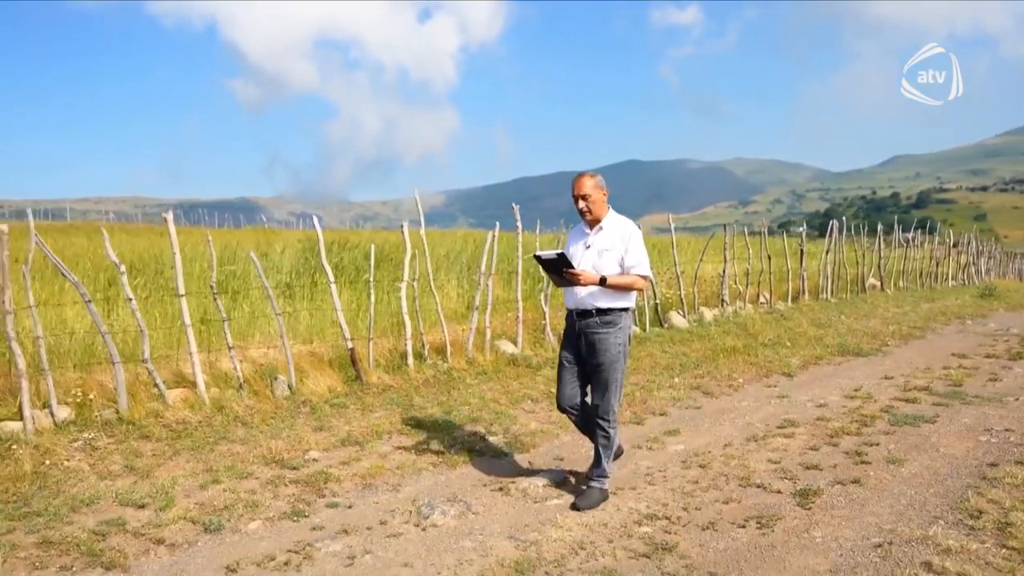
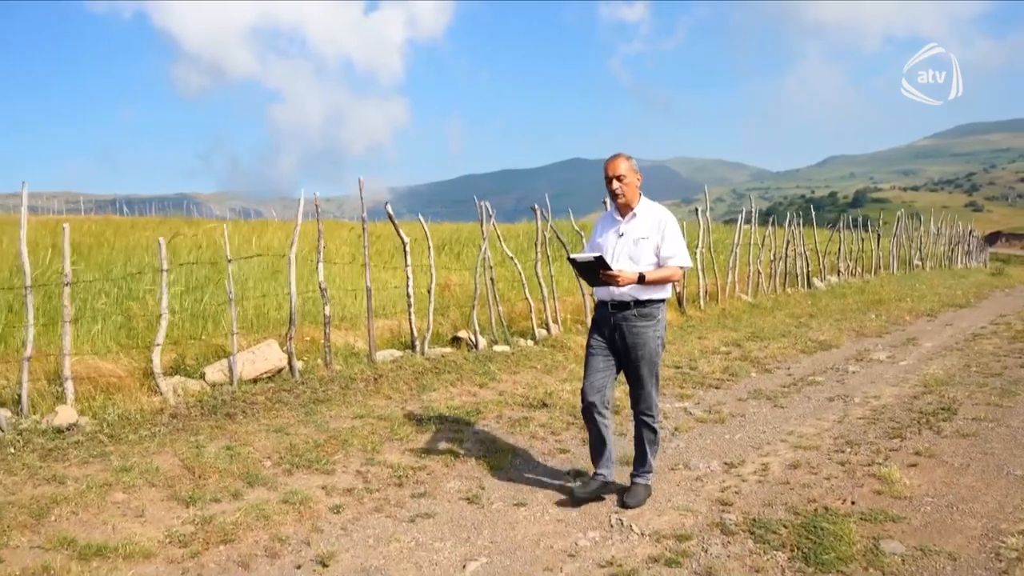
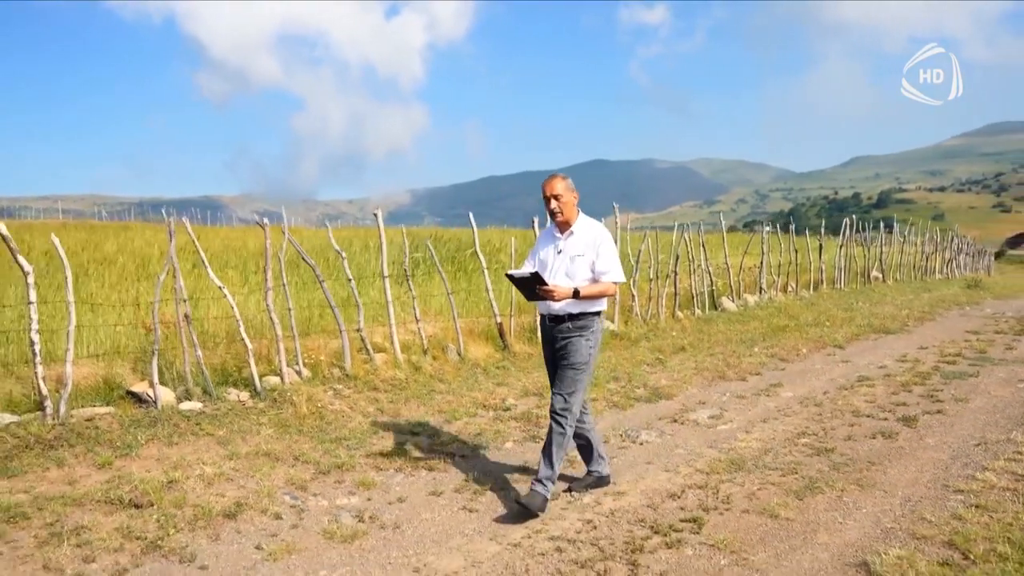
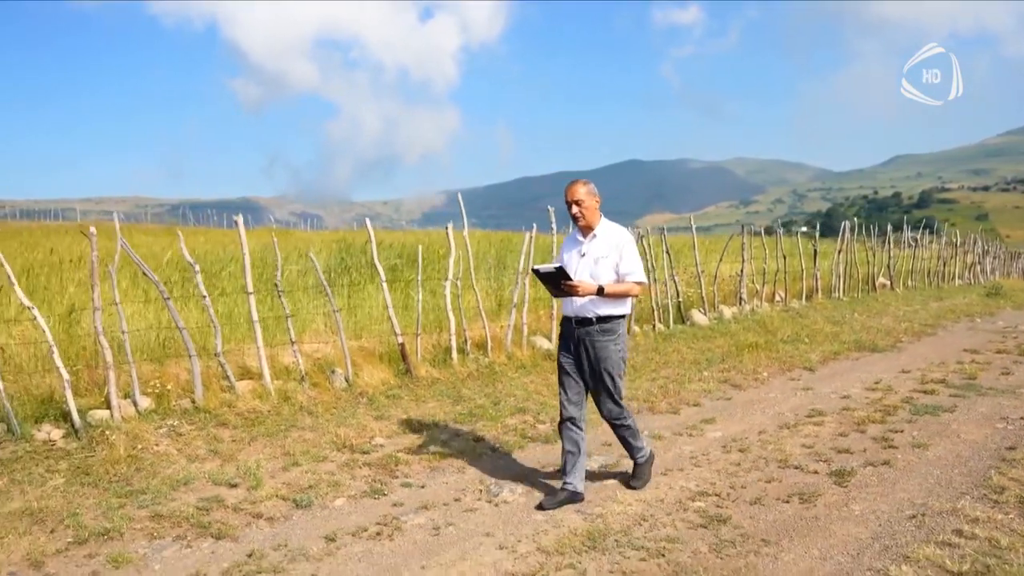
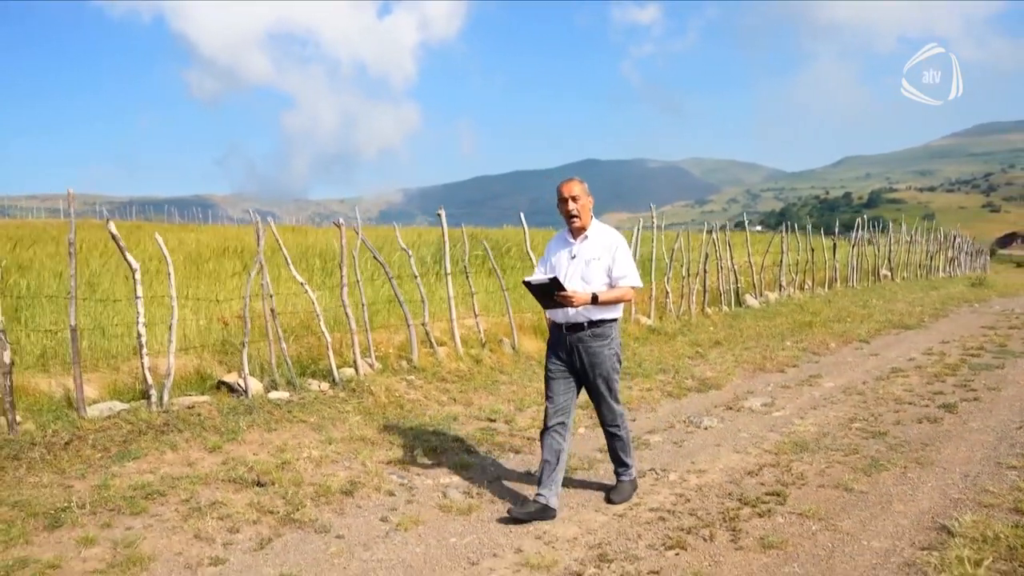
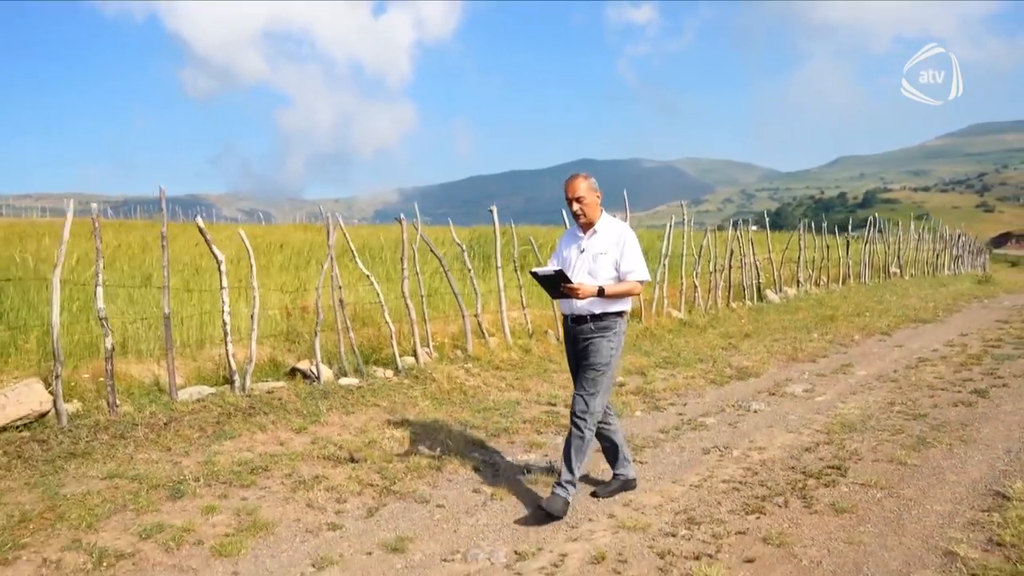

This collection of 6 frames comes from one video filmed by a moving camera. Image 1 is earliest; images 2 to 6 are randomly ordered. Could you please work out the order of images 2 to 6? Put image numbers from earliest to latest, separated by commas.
4, 3, 5, 6, 2
